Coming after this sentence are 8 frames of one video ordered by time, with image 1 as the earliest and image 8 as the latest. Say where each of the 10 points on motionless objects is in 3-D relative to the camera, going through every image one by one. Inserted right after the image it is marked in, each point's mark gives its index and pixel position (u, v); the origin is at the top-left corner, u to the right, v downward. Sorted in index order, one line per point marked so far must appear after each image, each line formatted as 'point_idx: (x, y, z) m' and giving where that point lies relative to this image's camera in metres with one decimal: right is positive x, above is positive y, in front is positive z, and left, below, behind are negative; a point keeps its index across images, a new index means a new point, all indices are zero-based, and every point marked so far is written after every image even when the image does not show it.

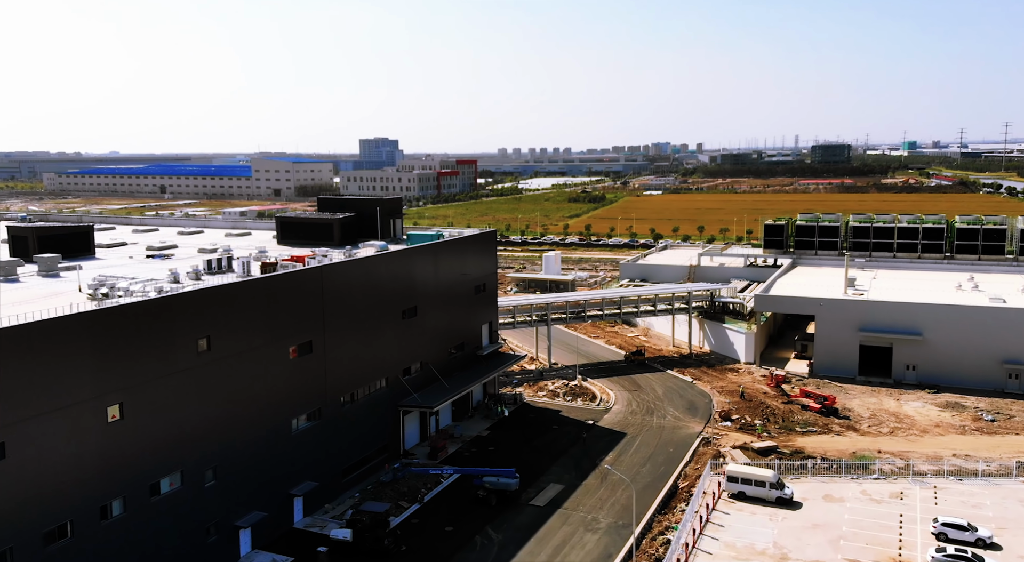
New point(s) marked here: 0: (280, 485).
0: (-5.2, -4.6, +18.9) m
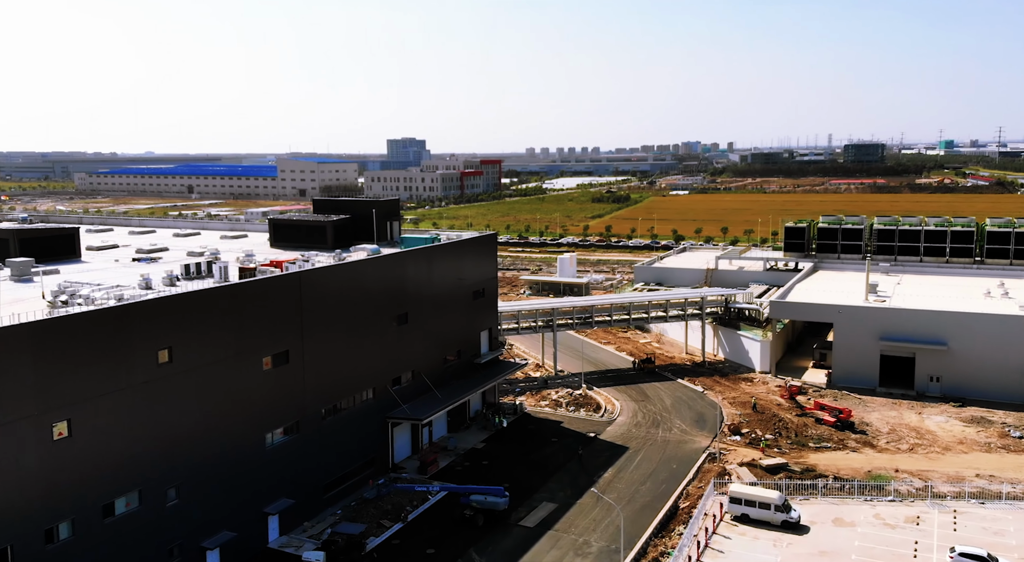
0: (-5.5, -4.8, +17.9) m
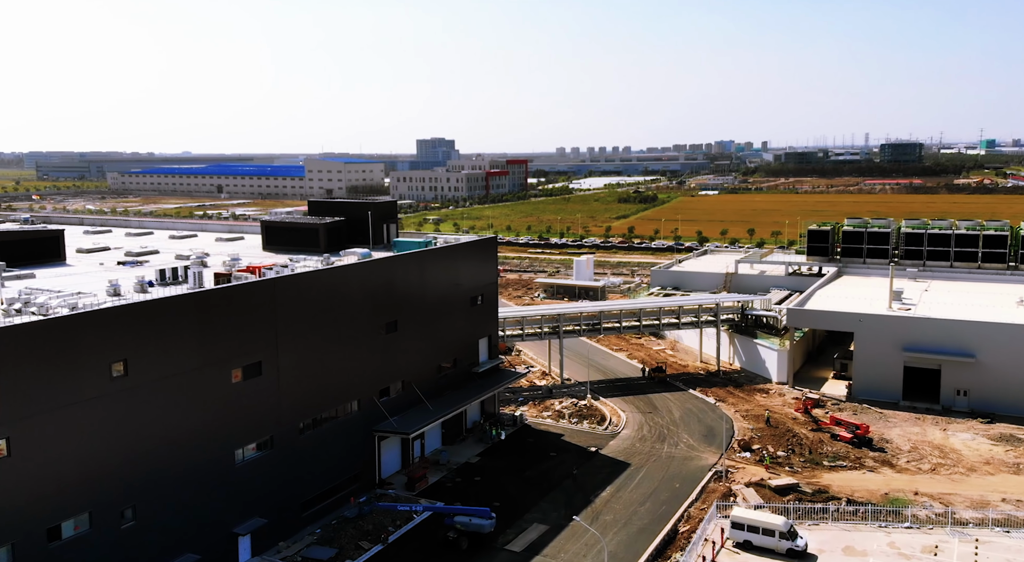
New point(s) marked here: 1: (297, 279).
0: (-5.9, -4.9, +17.0) m
1: (-4.8, +0.1, +18.8) m
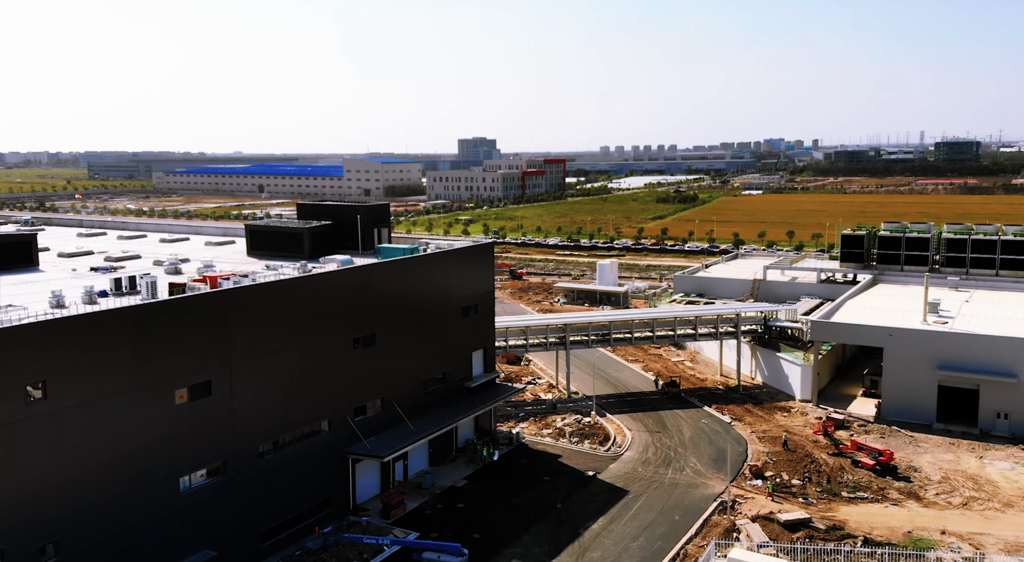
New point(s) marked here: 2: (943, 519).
0: (-6.5, -5.2, +15.7) m
1: (-5.3, -0.2, +17.4) m
2: (+10.2, -5.6, +20.0) m
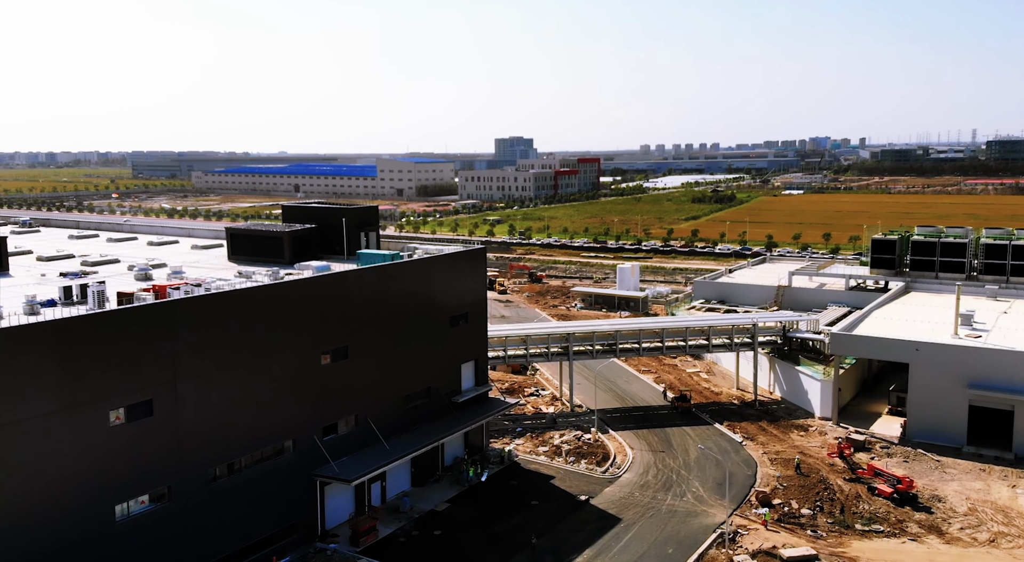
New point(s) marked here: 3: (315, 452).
0: (-7.1, -5.4, +14.5) m
1: (-5.9, -0.4, +16.2) m
2: (+9.7, -5.9, +18.0) m
3: (-4.3, -3.8, +18.6) m
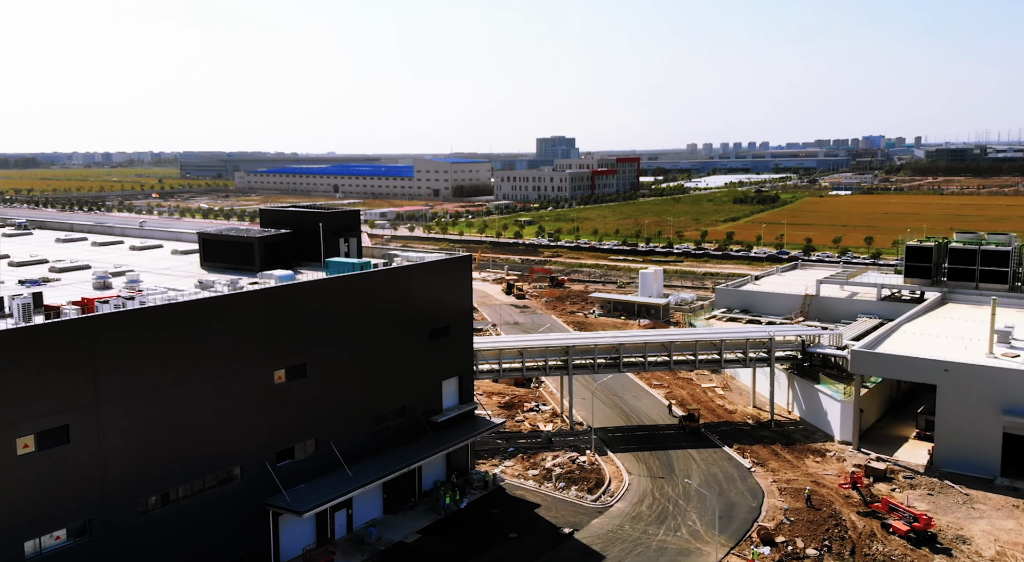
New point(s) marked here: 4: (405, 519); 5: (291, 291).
0: (-8.0, -5.6, +13.2) m
1: (-6.6, -0.7, +14.8) m
2: (+9.0, -6.3, +15.8) m
3: (-5.0, -4.0, +17.2) m
4: (-2.5, -5.6, +20.0) m
5: (-4.6, -0.2, +17.6) m
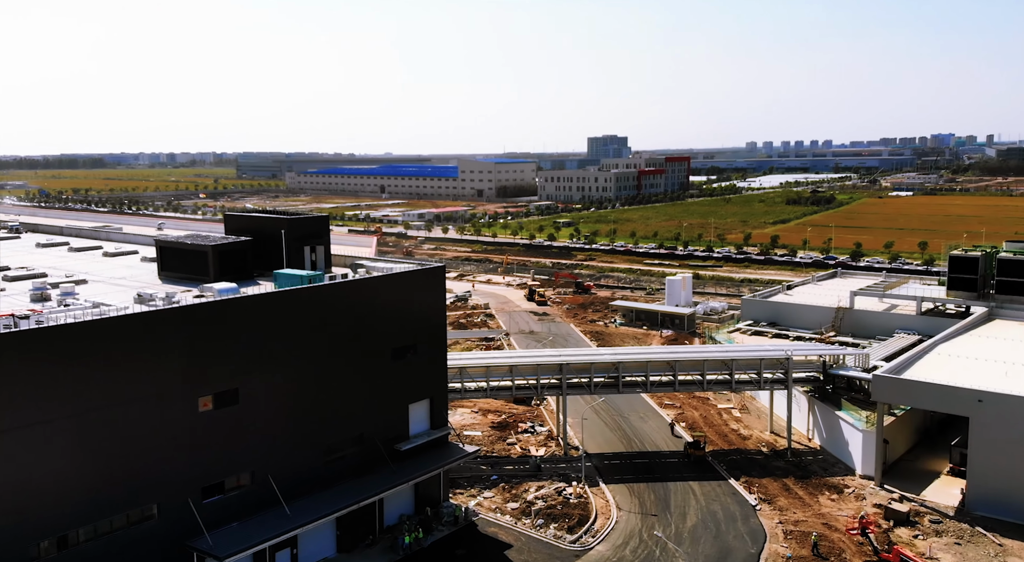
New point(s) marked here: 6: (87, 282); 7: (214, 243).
0: (-9.2, -5.9, +11.8) m
1: (-7.6, -0.9, +13.3) m
2: (+8.0, -6.7, +13.3) m
3: (-5.9, -4.3, +15.5) m
4: (-3.3, -5.9, +18.2) m
5: (-5.5, -0.5, +15.9) m
6: (-10.0, -0.1, +19.8) m
7: (-7.0, +0.8, +19.7) m
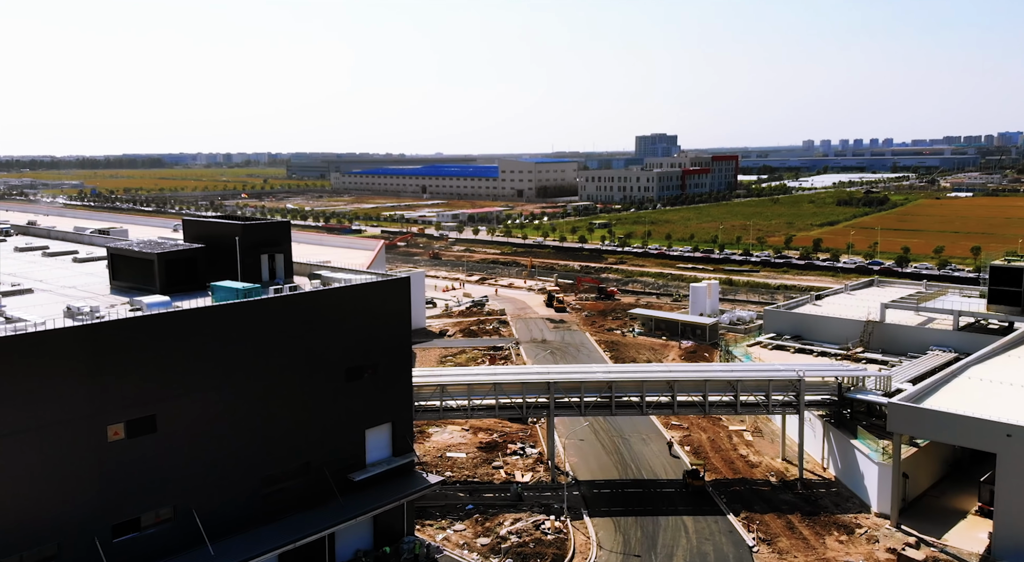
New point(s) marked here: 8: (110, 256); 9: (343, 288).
0: (-10.4, -6.1, +10.5) m
1: (-8.7, -1.2, +11.9) m
2: (+6.8, -7.1, +11.0) m
3: (-6.9, -4.6, +14.1) m
4: (-4.1, -6.2, +16.6) m
5: (-6.4, -0.8, +14.5) m
6: (-10.7, -0.3, +18.6) m
7: (-7.7, +0.6, +18.3) m
8: (-9.4, +0.5, +19.7) m
9: (-3.5, -0.1, +17.5) m
